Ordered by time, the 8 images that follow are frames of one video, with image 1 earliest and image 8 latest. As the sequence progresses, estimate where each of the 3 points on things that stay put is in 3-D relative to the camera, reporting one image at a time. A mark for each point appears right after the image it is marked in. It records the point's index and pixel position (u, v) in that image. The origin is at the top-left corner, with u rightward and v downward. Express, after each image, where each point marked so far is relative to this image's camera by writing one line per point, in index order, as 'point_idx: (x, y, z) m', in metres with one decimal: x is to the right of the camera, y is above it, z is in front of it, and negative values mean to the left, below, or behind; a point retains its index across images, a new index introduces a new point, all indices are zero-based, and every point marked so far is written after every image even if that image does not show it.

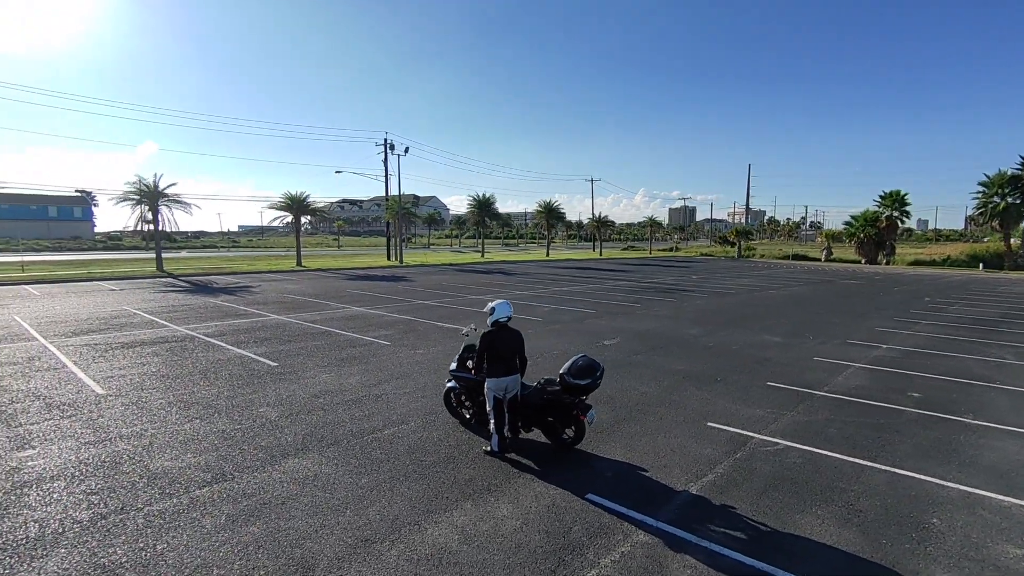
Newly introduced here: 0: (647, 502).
0: (+1.1, -1.8, +4.7) m
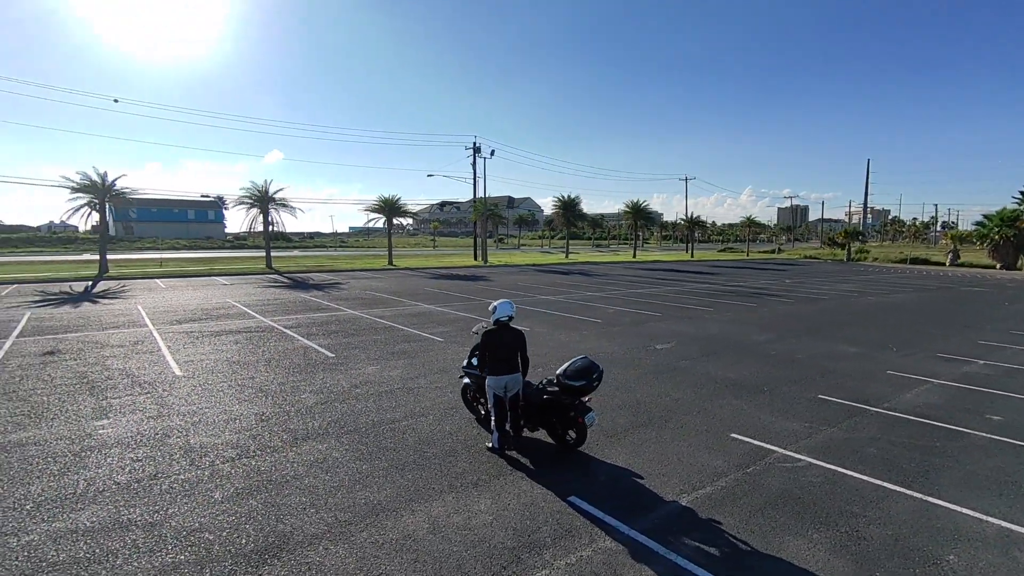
0: (+1.0, -1.8, +4.5) m
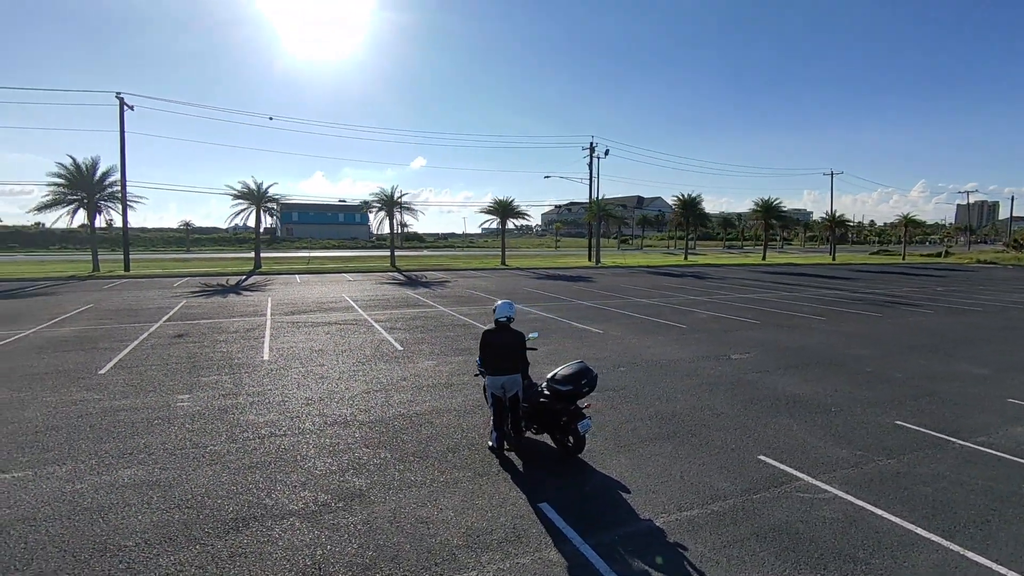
0: (+0.6, -1.8, +4.3) m
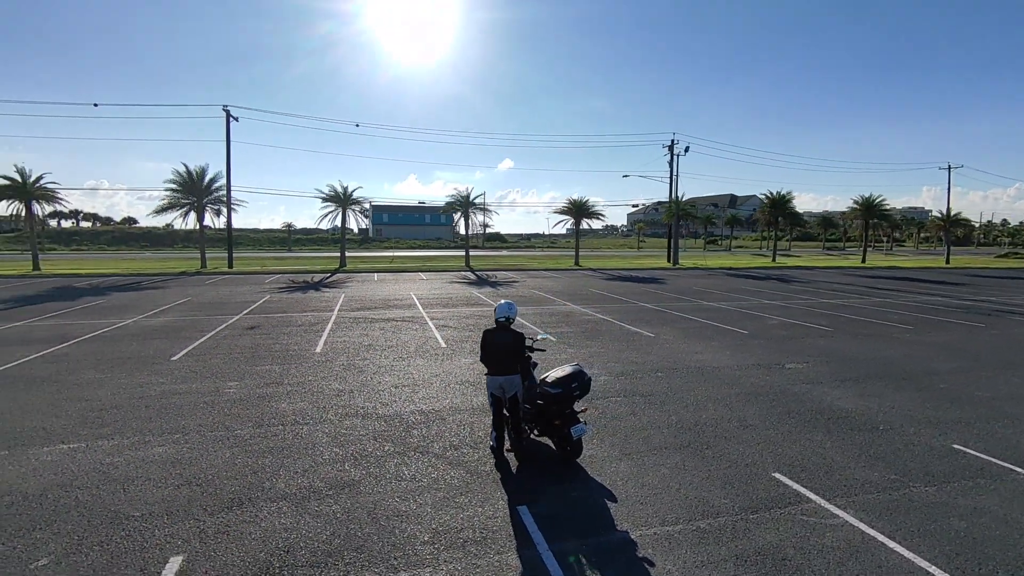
0: (+0.4, -1.8, +4.2) m
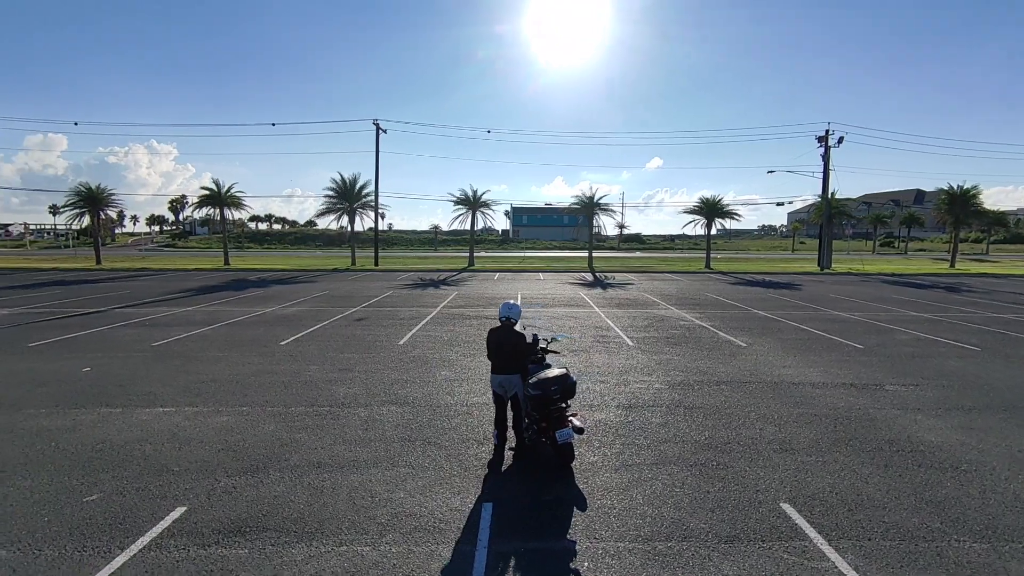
0: (0.0, -1.9, +4.2) m
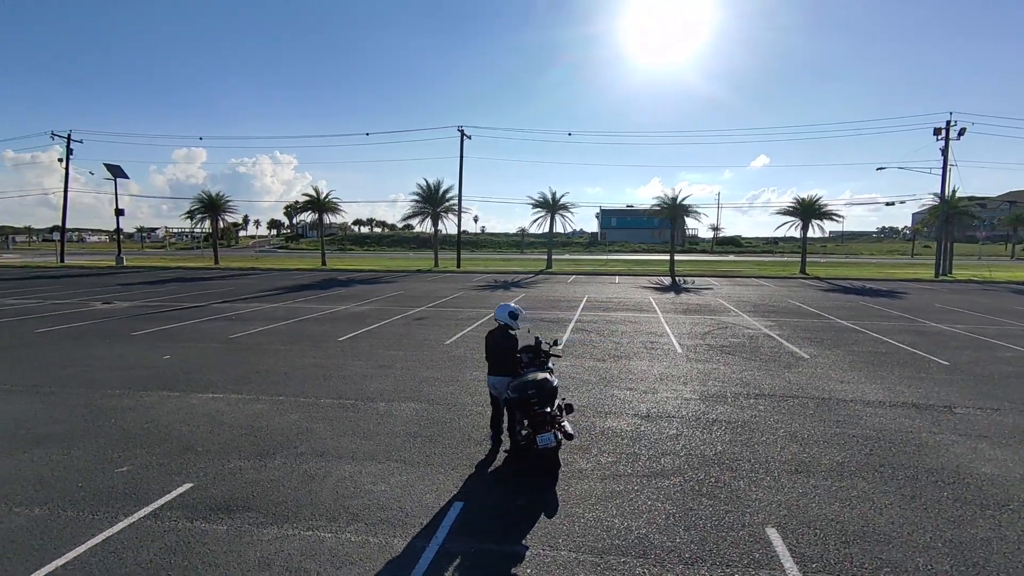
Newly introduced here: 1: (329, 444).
0: (-0.3, -1.9, +4.2) m
1: (-2.0, -1.7, +6.0) m
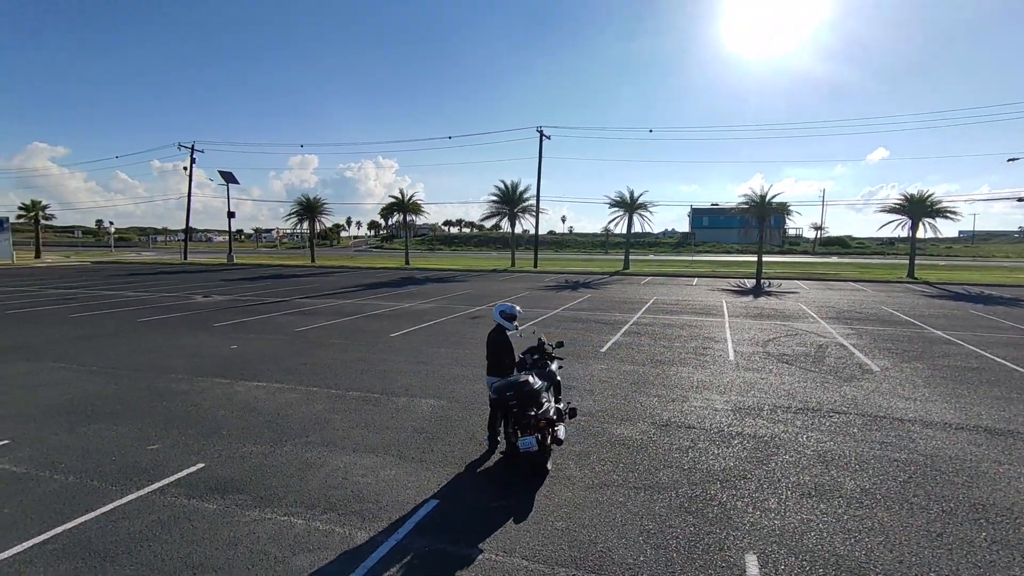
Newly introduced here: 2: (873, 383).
0: (-0.6, -1.9, +4.2) m
1: (-1.9, -1.7, +6.2) m
2: (+5.6, -1.5, +8.5) m
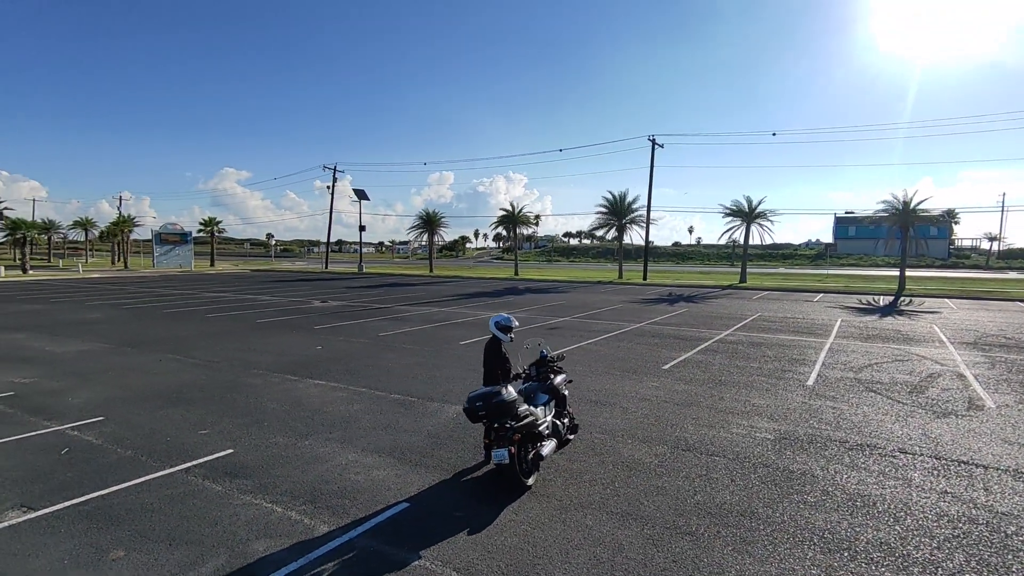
0: (-0.9, -1.9, +4.3) m
1: (-1.8, -1.7, +6.6) m
2: (+6.0, -1.8, +7.2) m
